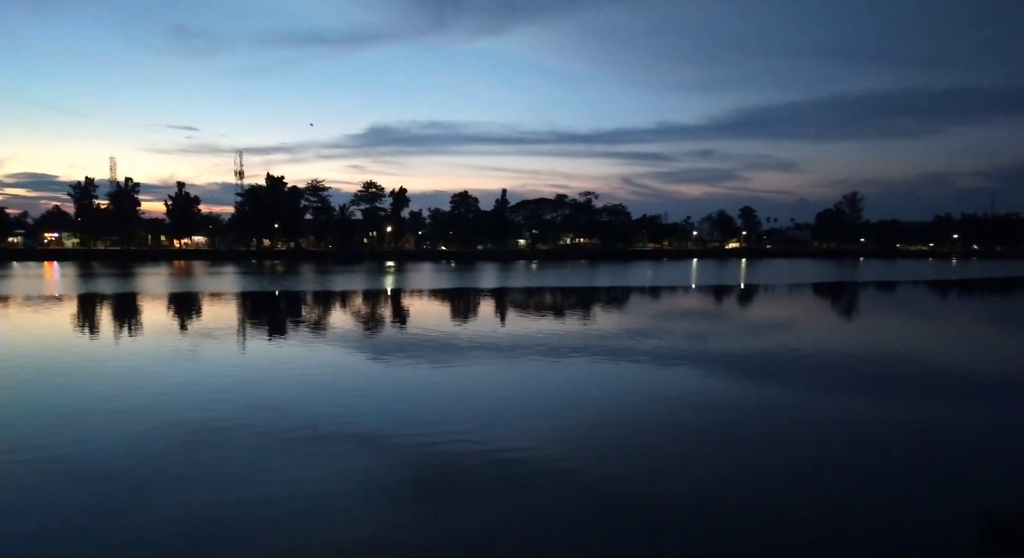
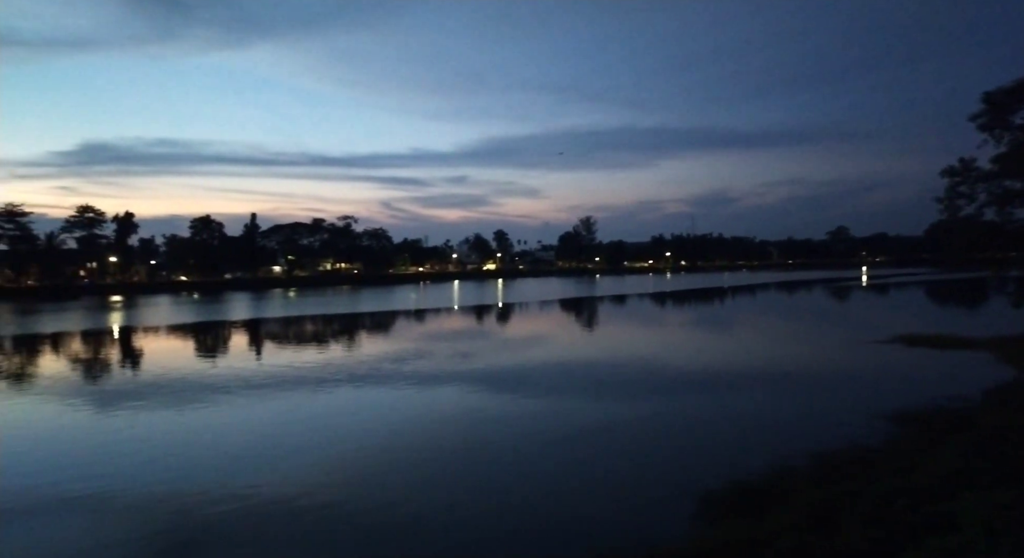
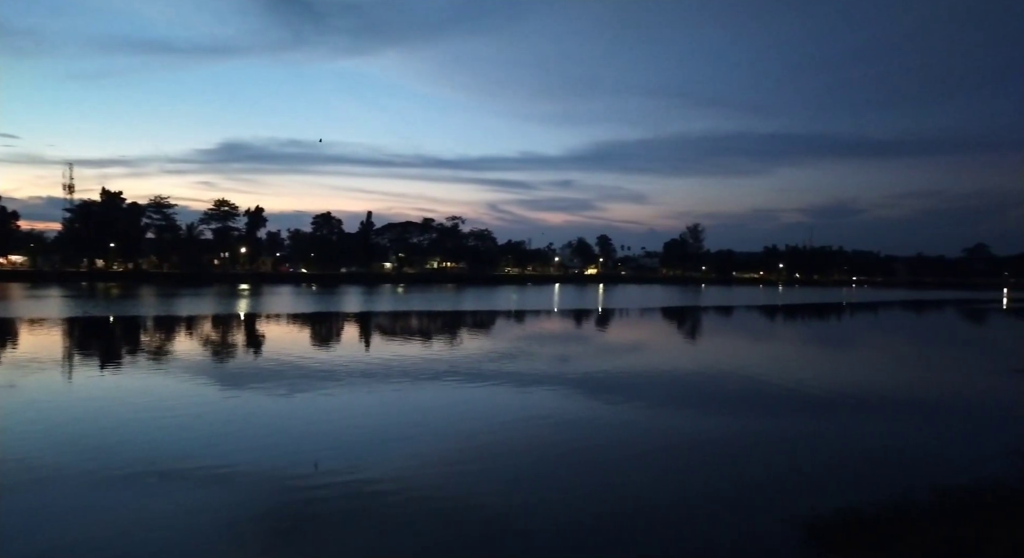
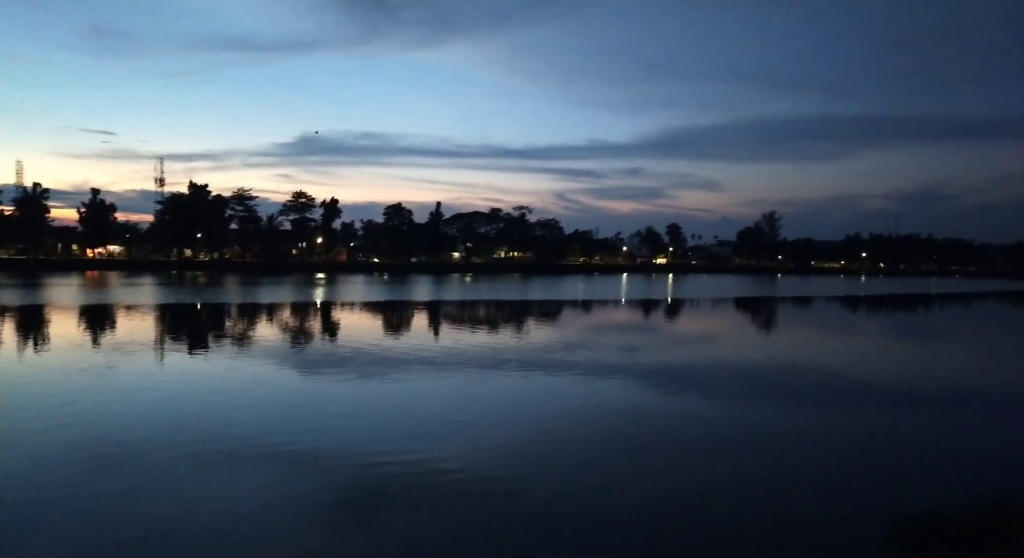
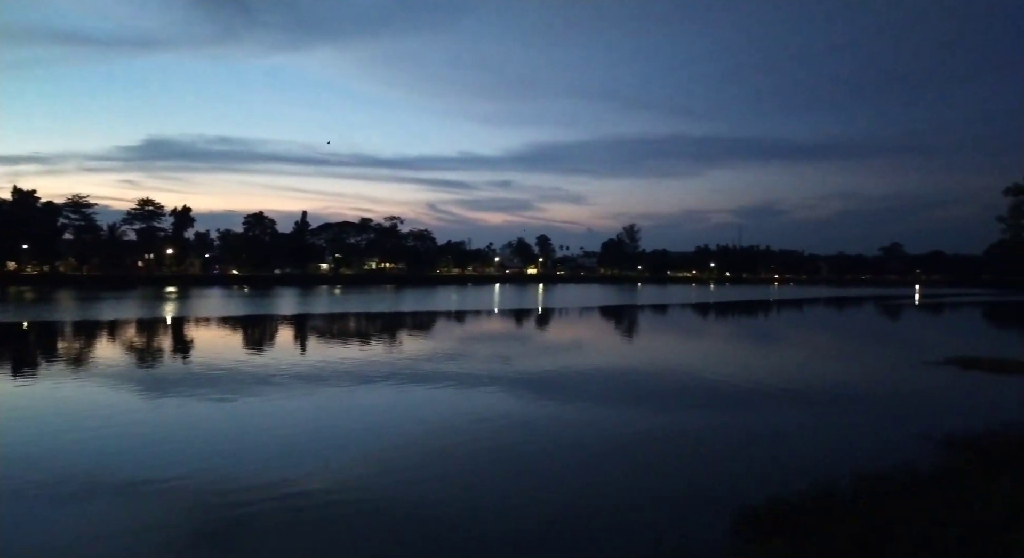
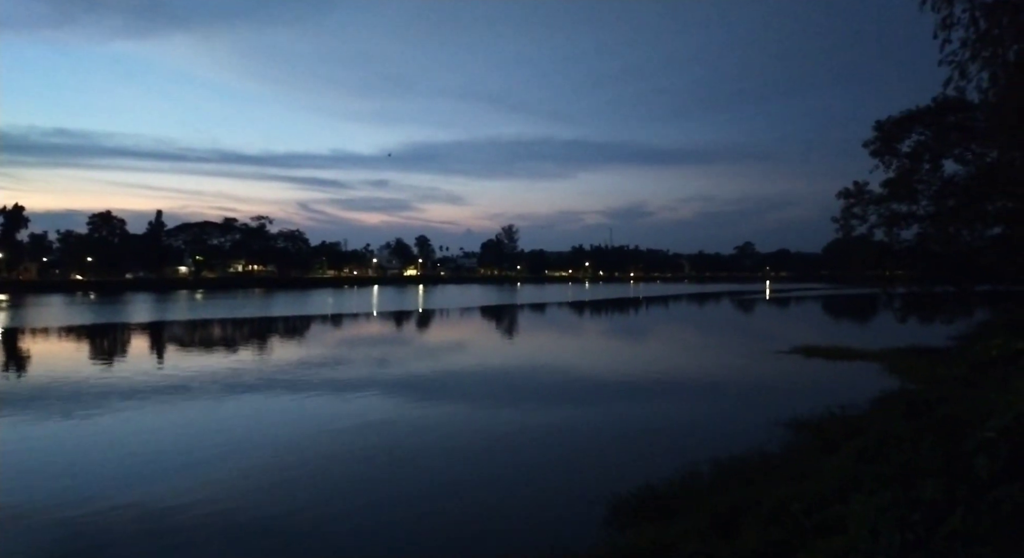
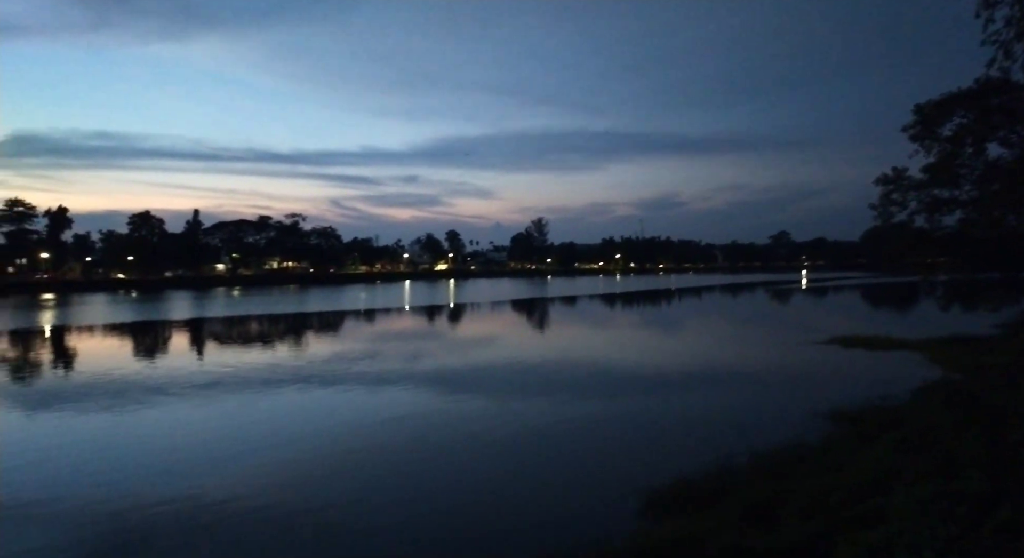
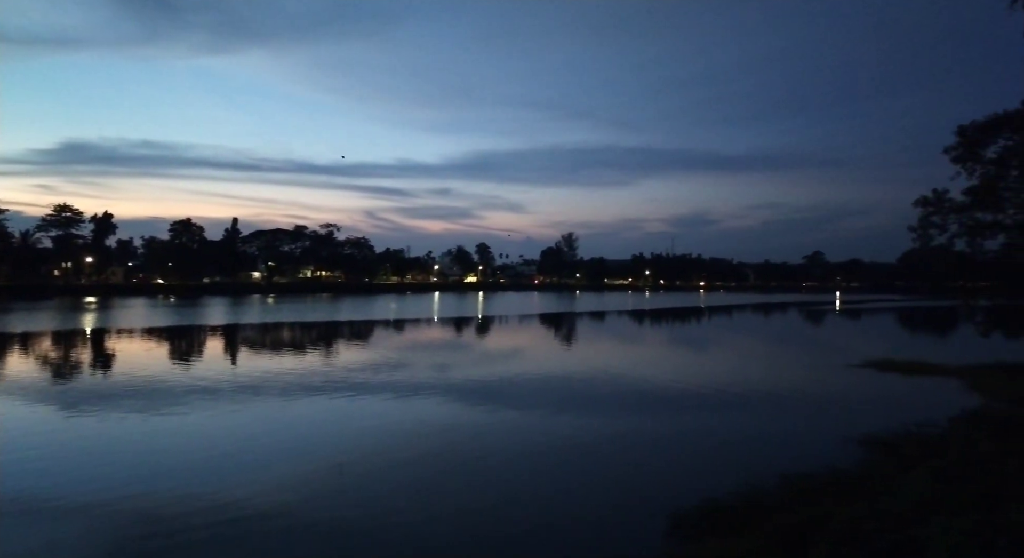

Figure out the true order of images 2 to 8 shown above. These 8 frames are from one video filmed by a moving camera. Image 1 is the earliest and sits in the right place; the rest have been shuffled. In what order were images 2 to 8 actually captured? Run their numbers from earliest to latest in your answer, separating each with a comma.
4, 3, 5, 8, 6, 7, 2
